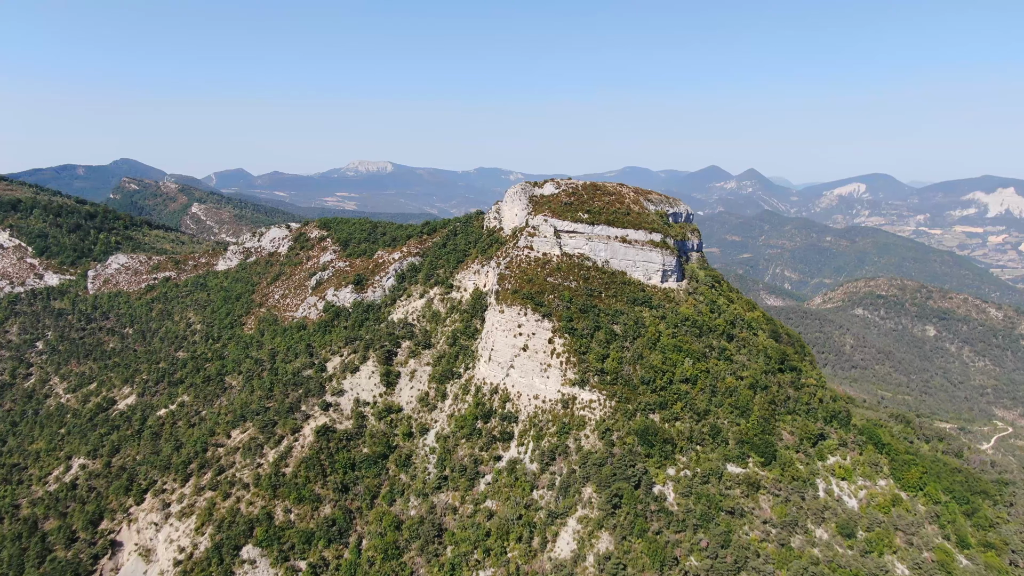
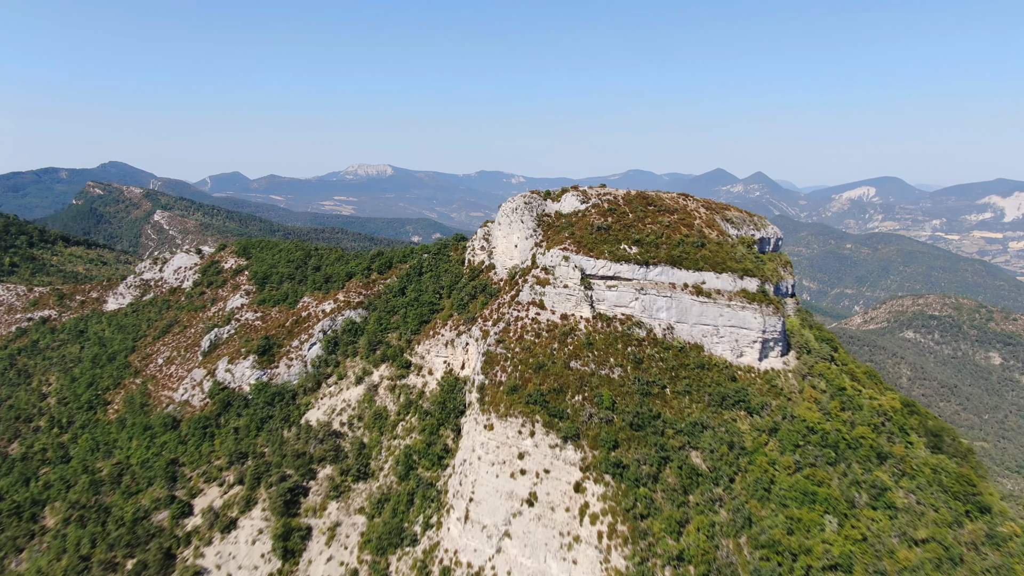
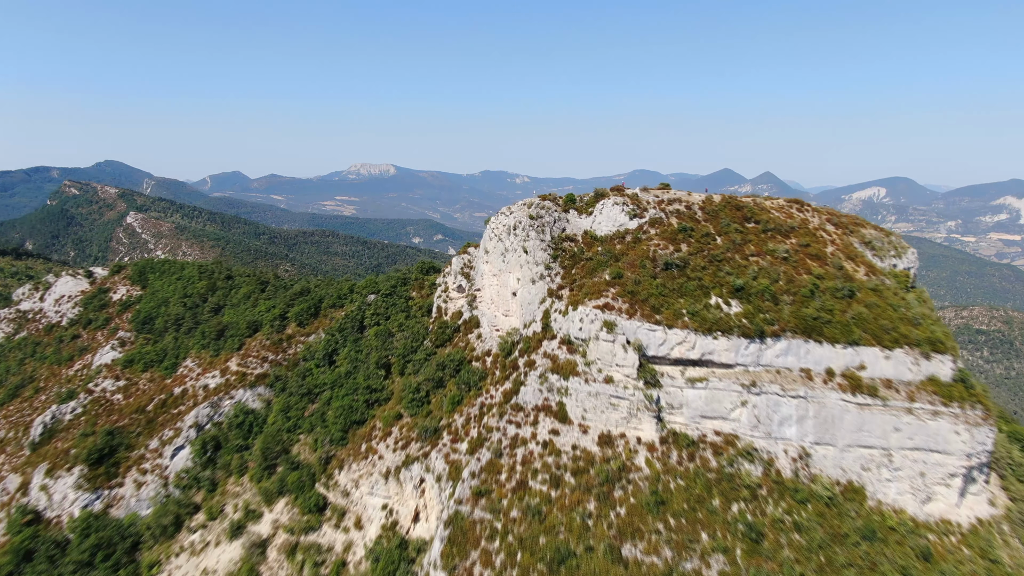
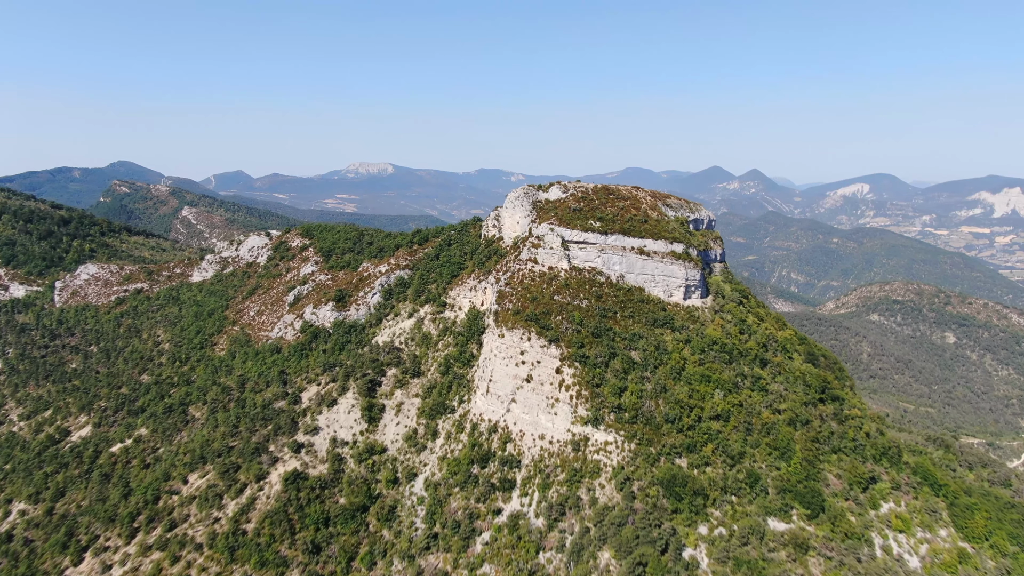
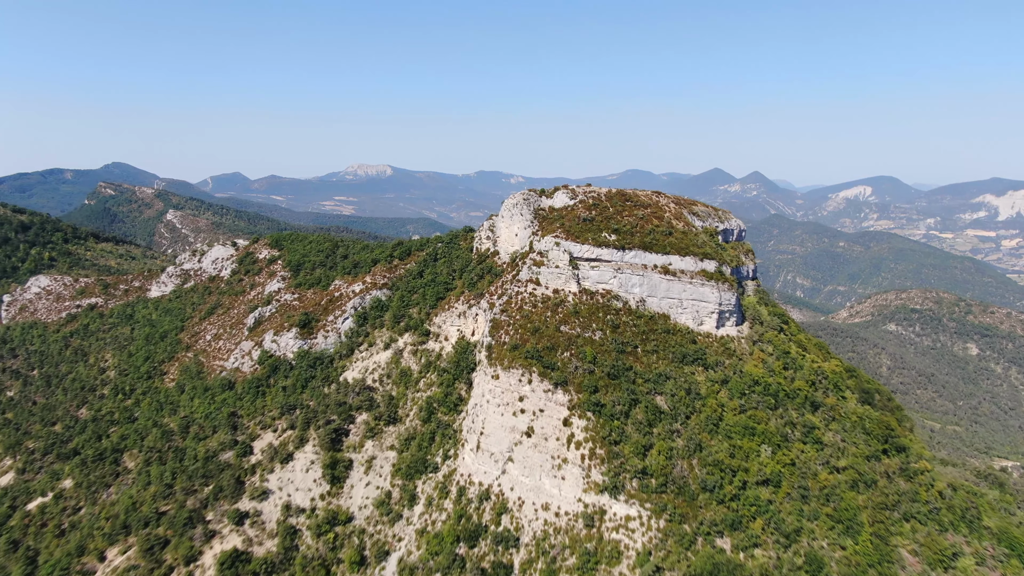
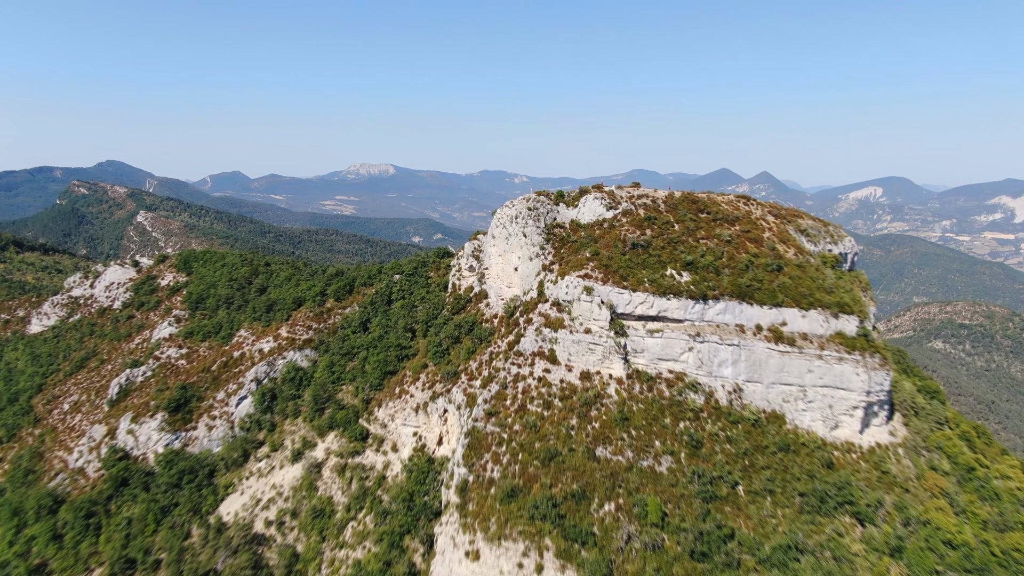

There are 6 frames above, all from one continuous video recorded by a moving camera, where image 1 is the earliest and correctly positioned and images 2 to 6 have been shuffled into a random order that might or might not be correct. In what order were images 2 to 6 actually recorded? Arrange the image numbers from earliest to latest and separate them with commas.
4, 5, 2, 6, 3
